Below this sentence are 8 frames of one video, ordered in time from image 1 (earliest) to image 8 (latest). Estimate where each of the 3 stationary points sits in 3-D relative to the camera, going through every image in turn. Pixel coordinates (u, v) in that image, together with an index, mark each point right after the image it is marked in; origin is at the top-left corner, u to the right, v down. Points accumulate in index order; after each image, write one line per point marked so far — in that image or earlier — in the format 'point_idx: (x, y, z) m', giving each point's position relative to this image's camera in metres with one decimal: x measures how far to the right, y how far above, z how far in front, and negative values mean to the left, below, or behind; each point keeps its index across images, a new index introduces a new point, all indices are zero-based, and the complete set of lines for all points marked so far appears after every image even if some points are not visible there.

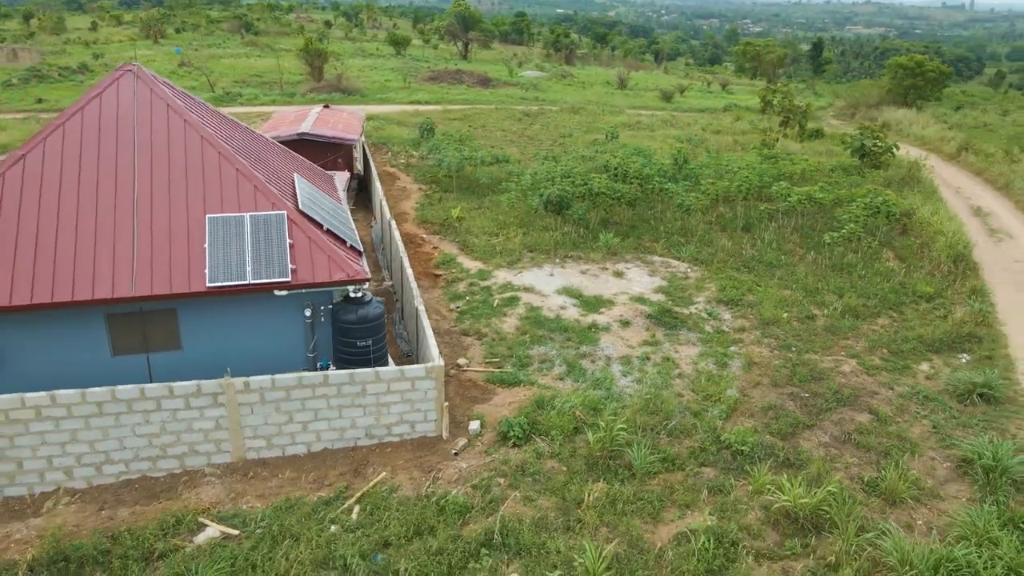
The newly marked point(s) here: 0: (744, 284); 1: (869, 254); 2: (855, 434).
0: (+2.9, 0.0, +9.2) m
1: (+4.8, +0.4, +9.9) m
2: (+2.9, -1.2, +6.2) m
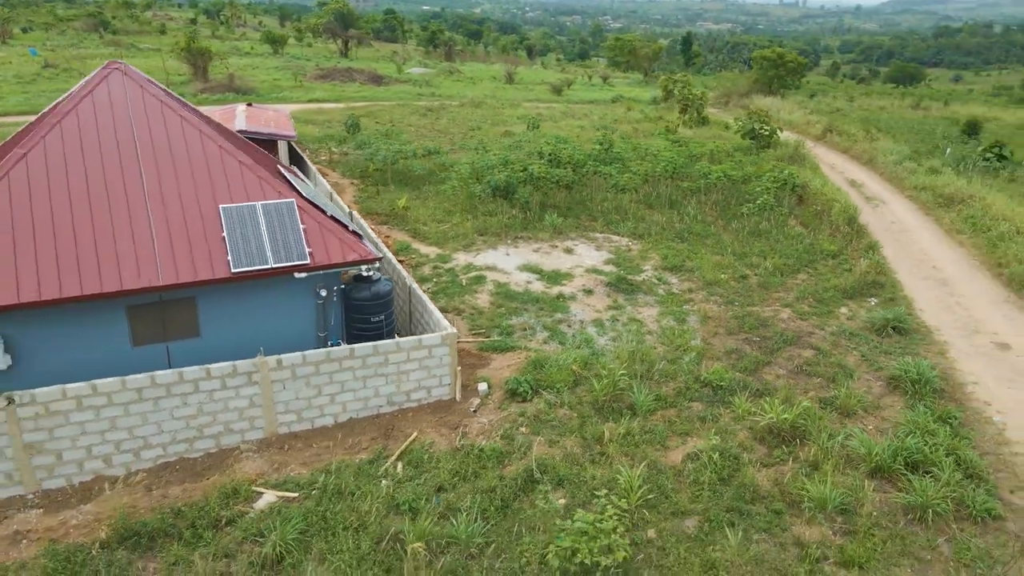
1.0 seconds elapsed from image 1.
0: (+2.4, +0.5, +10.3) m
1: (+4.1, +1.0, +11.3) m
2: (+2.9, -0.8, +7.3) m
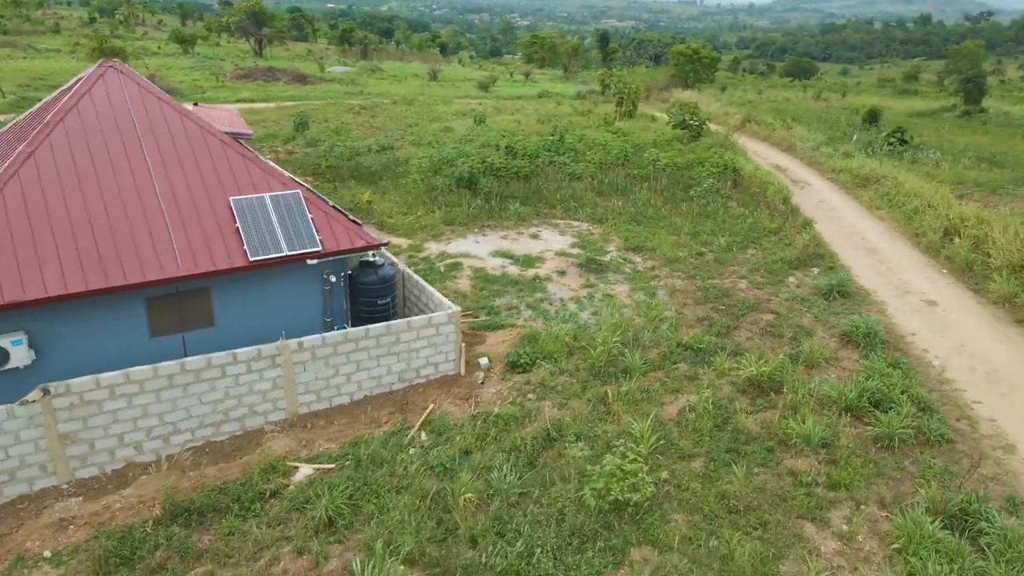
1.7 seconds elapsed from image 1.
0: (+1.9, +0.8, +11.0) m
1: (+3.5, +1.4, +12.2) m
2: (+2.9, -0.4, +8.1) m
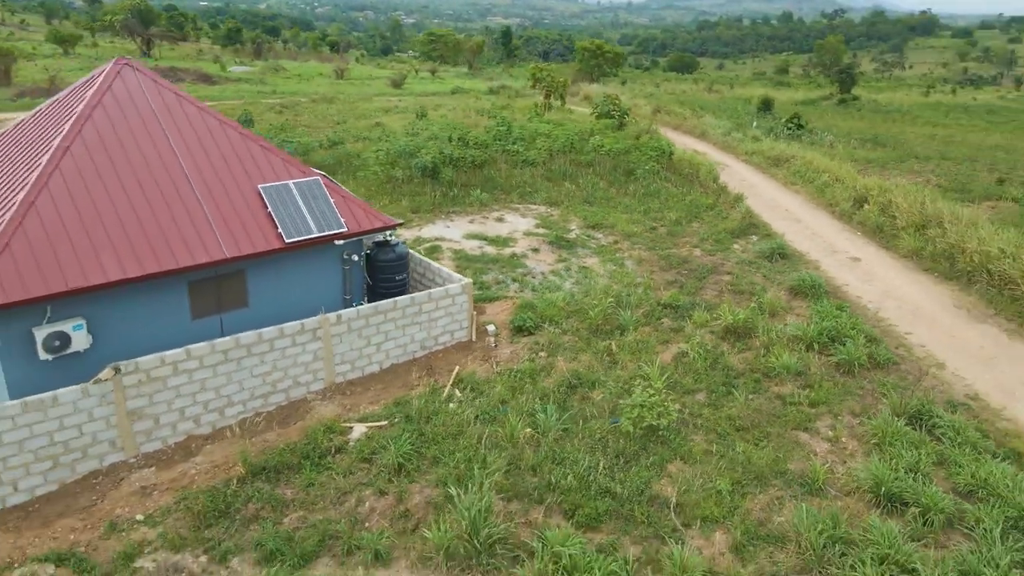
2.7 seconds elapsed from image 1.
0: (+1.4, +1.2, +12.0) m
1: (+2.8, +1.9, +13.4) m
2: (+2.8, 0.0, +9.3) m
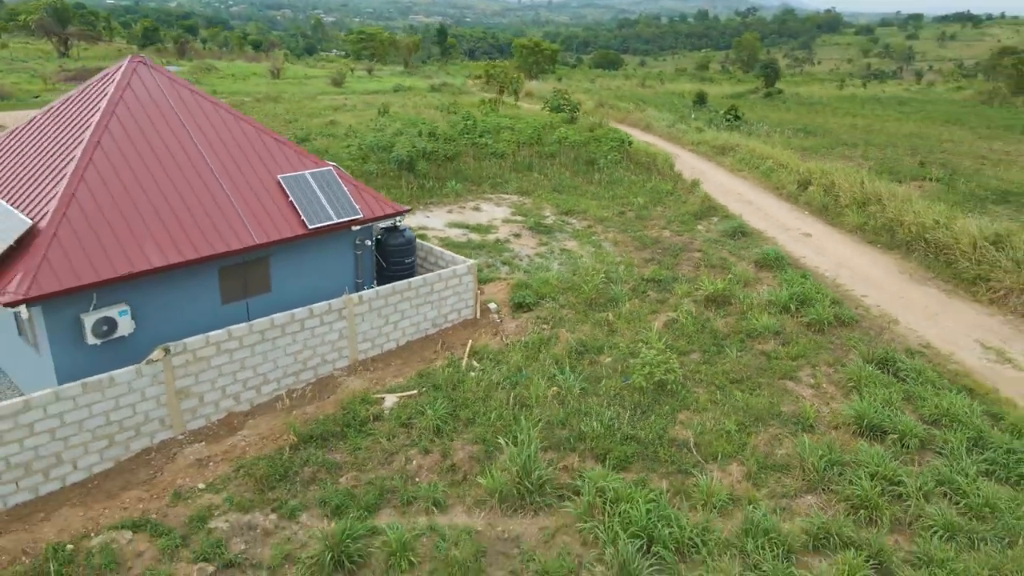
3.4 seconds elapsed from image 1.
0: (+0.9, +1.5, +12.7) m
1: (+2.2, +2.2, +14.2) m
2: (+2.6, +0.4, +10.1) m
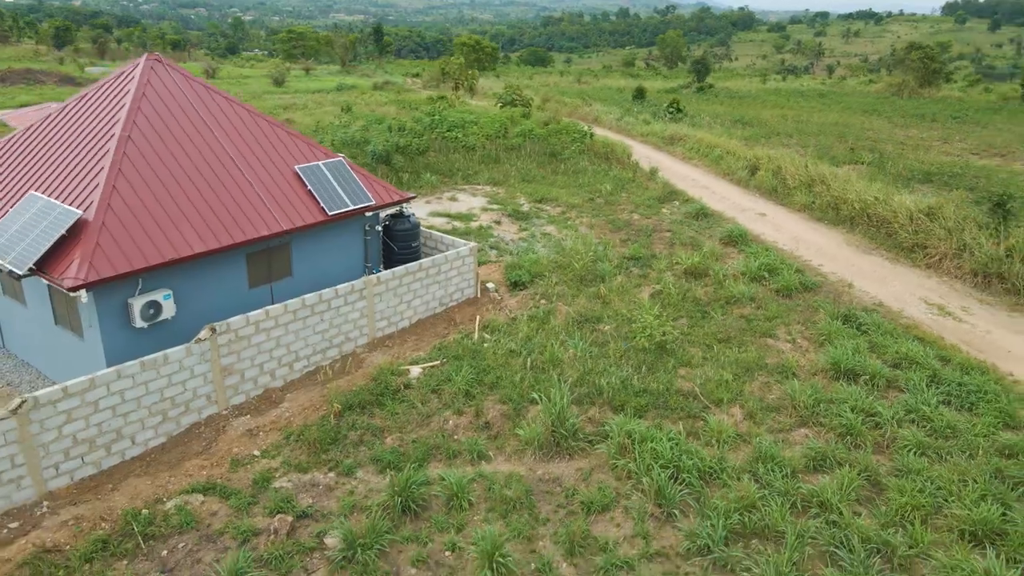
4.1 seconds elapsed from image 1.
0: (+0.5, +1.8, +13.4) m
1: (+1.5, +2.6, +15.1) m
2: (+2.4, +0.7, +11.0) m
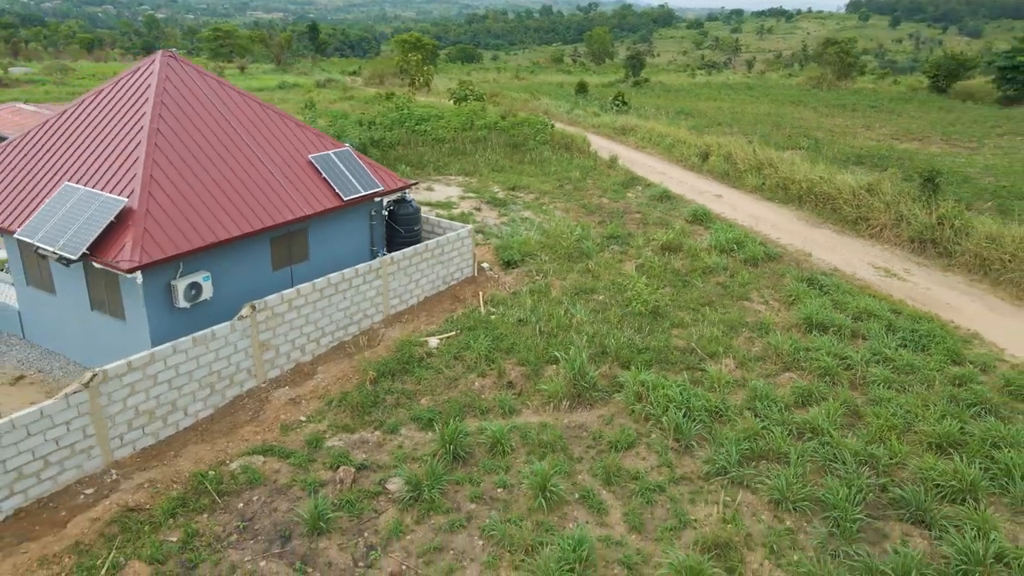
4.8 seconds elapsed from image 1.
0: (-0.1, +2.1, +14.1) m
1: (+0.8, +2.9, +15.9) m
2: (+2.1, +1.1, +11.9) m
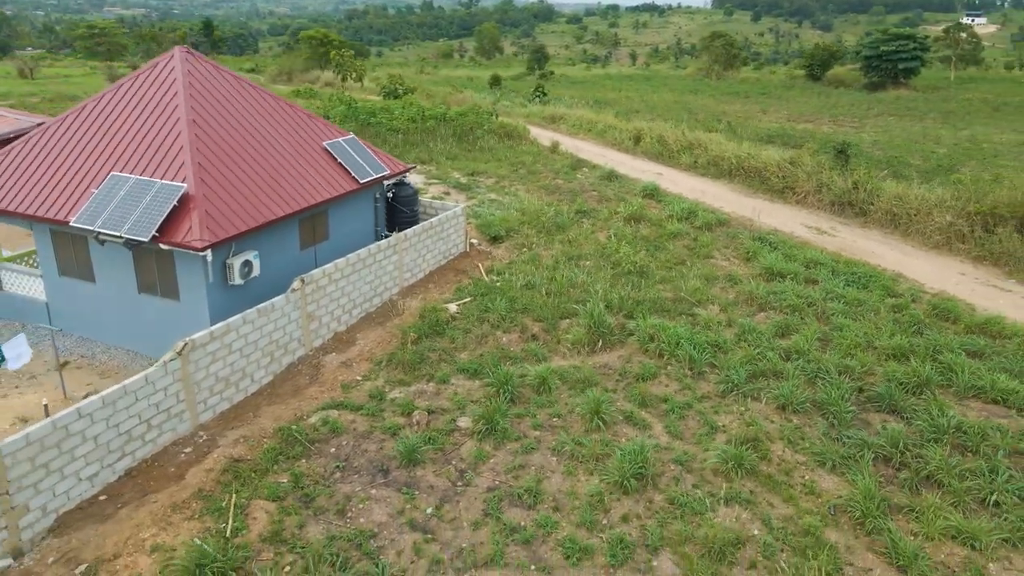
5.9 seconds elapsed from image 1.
0: (-0.9, +2.5, +15.0) m
1: (-0.4, +3.4, +16.8) m
2: (+1.6, +1.6, +13.2) m
